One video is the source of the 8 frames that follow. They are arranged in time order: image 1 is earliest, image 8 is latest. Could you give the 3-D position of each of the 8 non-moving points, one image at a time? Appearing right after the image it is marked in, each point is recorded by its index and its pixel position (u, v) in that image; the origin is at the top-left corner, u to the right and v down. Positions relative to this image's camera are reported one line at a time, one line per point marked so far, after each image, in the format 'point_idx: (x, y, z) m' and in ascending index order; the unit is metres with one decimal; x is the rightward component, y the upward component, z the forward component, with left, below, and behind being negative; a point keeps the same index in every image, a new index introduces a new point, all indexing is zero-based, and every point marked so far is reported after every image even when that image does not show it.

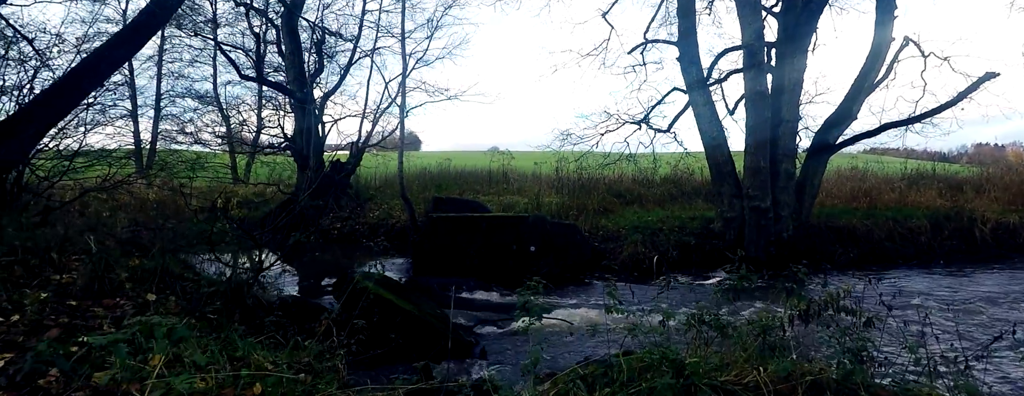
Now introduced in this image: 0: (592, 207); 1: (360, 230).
0: (+2.4, -0.3, +15.5) m
1: (-4.1, -0.9, +14.0) m
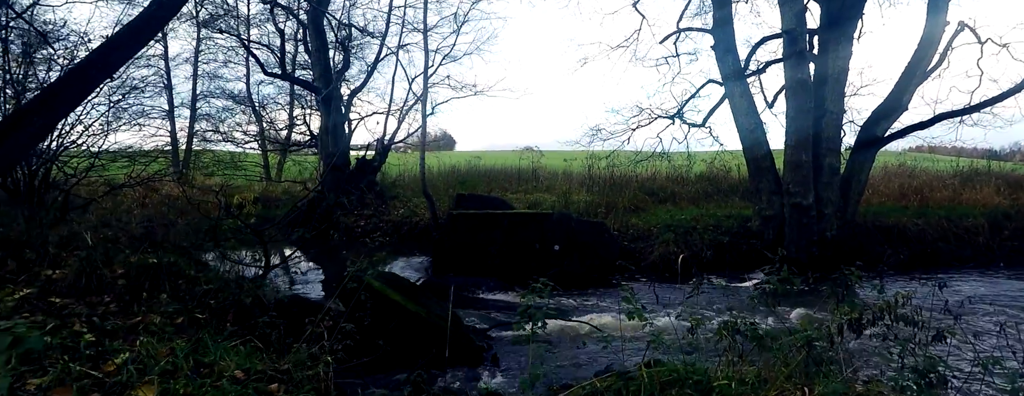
0: (+3.1, -0.2, +14.9) m
1: (-3.4, -0.8, +13.8) m
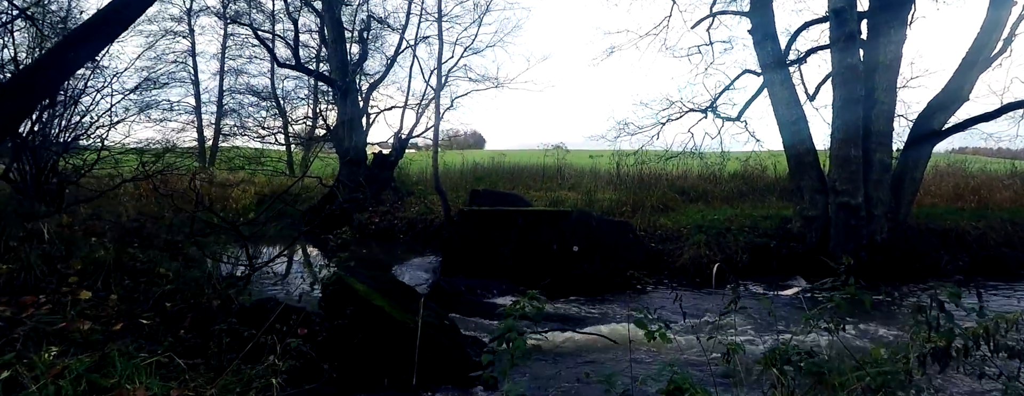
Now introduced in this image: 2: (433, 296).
0: (+3.7, -0.2, +14.1) m
1: (-2.9, -0.7, +13.4) m
2: (-0.7, -1.3, +6.4) m
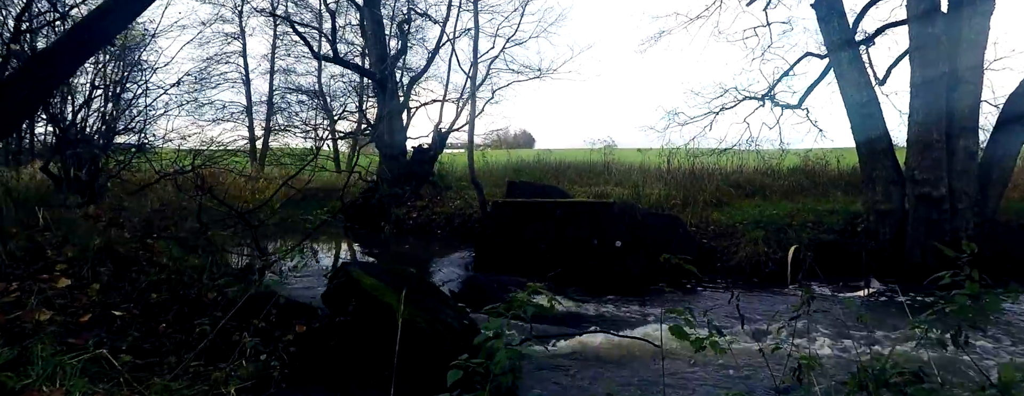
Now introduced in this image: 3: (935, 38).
0: (+4.7, 0.0, +13.2) m
1: (-1.9, -0.6, +13.1) m
2: (-0.4, -1.1, +5.9) m
3: (+6.2, +2.3, +7.8) m
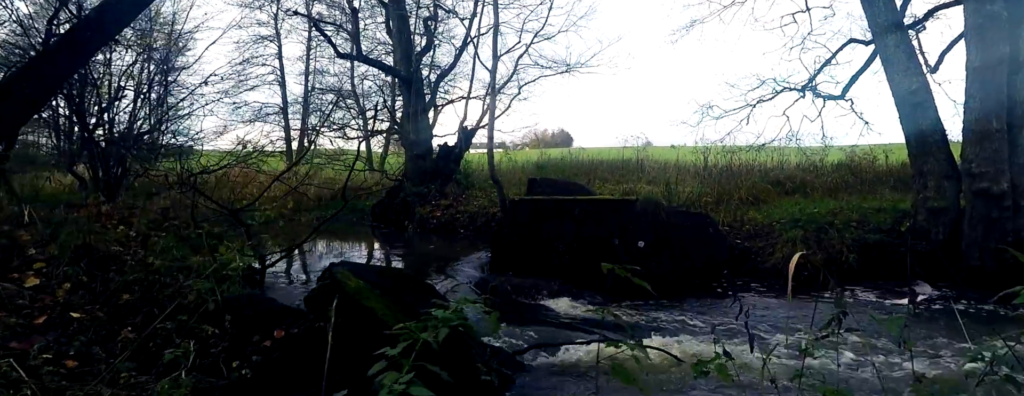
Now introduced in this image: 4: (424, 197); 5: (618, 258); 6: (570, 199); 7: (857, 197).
0: (+5.3, +0.1, +12.5) m
1: (-1.3, -0.5, +12.9) m
2: (-0.2, -1.1, +5.7) m
3: (+6.4, +2.4, +7.1) m
4: (-2.4, 0.0, +14.4) m
5: (+1.3, -0.8, +6.7) m
6: (+0.8, 0.0, +7.0) m
7: (+7.8, 0.0, +12.0) m
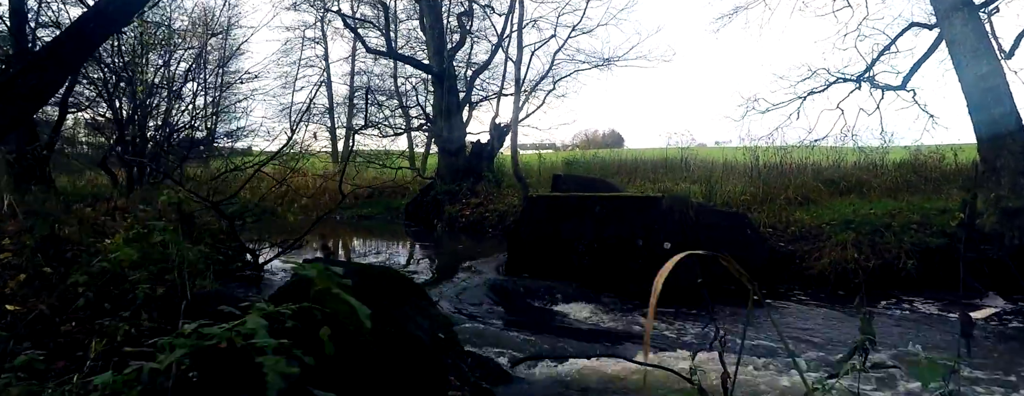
0: (+6.0, +0.1, +11.7) m
1: (-0.6, -0.5, +12.6) m
2: (-0.1, -1.1, +5.3) m
3: (+6.7, +2.4, +6.2) m
4: (-1.5, +0.1, +14.2) m
5: (+1.5, -0.7, +6.2) m
6: (+1.0, 0.0, +6.6) m
7: (+8.4, 0.0, +11.0) m
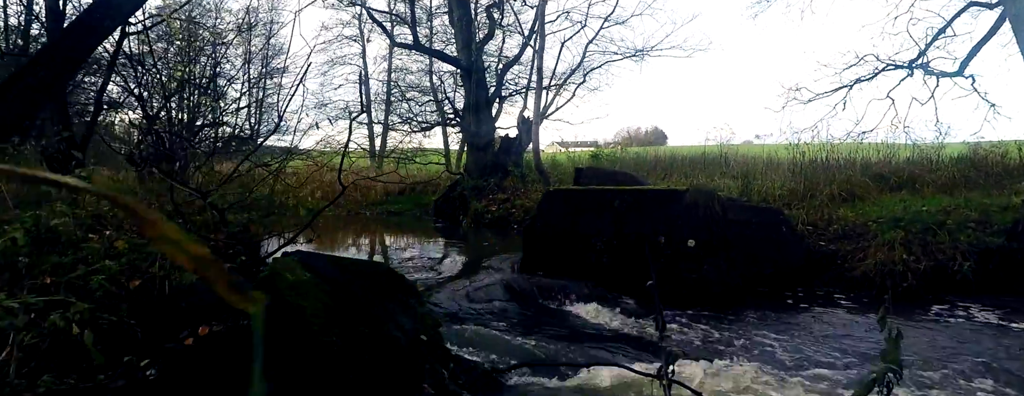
0: (+6.5, +0.1, +11.0) m
1: (0.0, -0.4, +12.4) m
2: (0.0, -1.0, +5.1) m
3: (+6.8, +2.4, +5.4) m
4: (-0.8, +0.2, +14.0) m
5: (+1.7, -0.7, +5.9) m
6: (+1.2, +0.1, +6.3) m
7: (+8.9, +0.1, +10.1) m
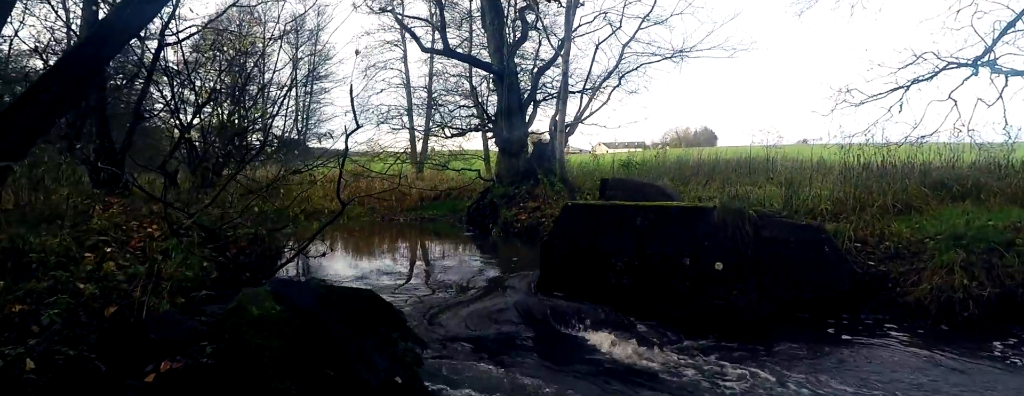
0: (+7.1, -0.1, +10.2) m
1: (+0.7, -0.6, +12.1) m
2: (+0.1, -1.2, +4.8) m
3: (+6.9, +2.2, +4.6) m
4: (0.0, 0.0, +13.8) m
5: (+1.8, -0.9, +5.4) m
6: (+1.4, -0.1, +5.9) m
7: (+9.3, -0.1, +9.1) m
